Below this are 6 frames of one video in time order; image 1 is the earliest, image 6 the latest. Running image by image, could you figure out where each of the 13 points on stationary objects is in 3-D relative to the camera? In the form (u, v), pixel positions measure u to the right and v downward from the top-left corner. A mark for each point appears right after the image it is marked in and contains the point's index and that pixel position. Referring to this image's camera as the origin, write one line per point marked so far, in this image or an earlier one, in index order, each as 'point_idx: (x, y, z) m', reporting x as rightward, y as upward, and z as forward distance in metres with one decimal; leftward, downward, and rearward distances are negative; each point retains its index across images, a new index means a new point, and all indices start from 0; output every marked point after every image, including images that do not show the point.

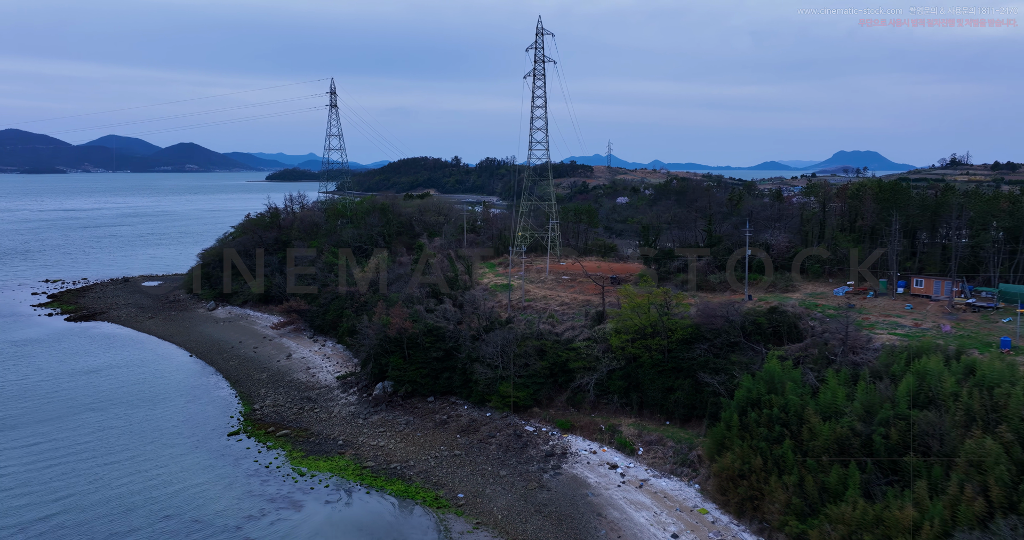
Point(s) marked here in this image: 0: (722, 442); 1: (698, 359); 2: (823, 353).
0: (+4.2, -3.5, +16.9) m
1: (+4.4, -2.1, +19.8) m
2: (+6.8, -1.8, +18.3) m
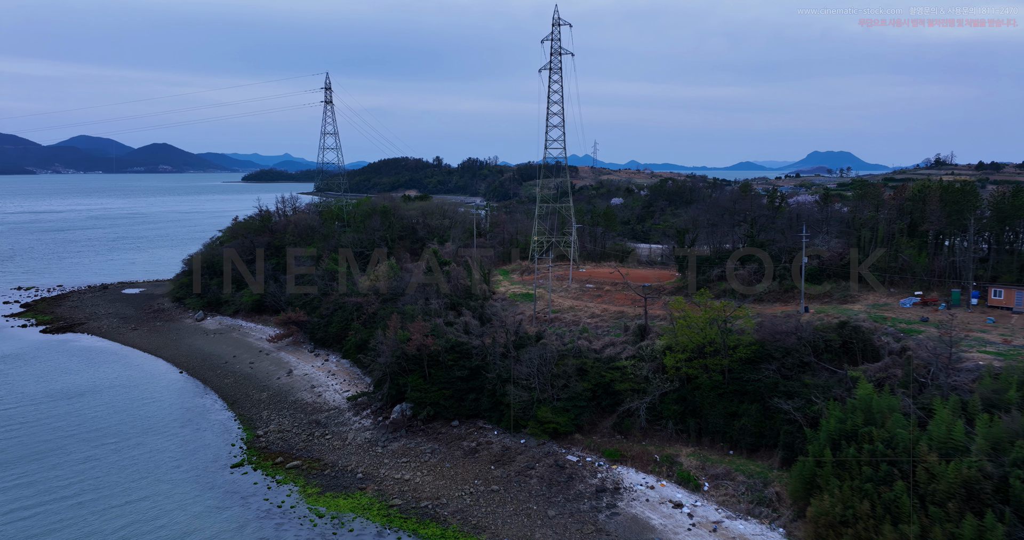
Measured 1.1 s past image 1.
0: (+5.3, -3.7, +14.8) m
1: (+5.3, -2.3, +17.6) m
2: (+7.8, -2.0, +16.3) m
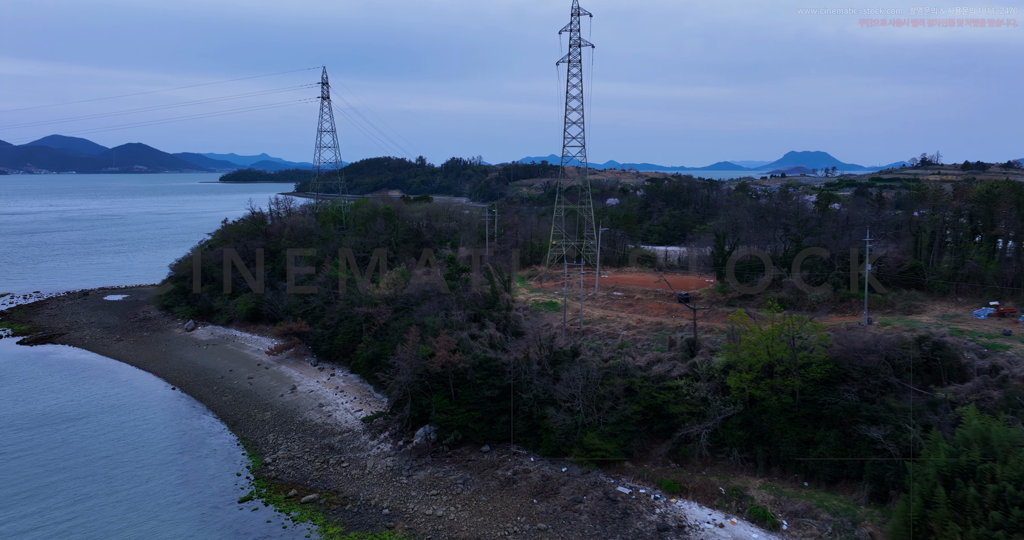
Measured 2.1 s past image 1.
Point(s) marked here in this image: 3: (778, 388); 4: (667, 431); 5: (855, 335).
0: (+6.3, -3.9, +12.9) m
1: (+6.2, -2.5, +15.8) m
2: (+8.7, -2.2, +14.5) m
3: (+5.2, -2.3, +16.7) m
4: (+3.2, -3.4, +17.6) m
5: (+7.2, -1.4, +17.7) m
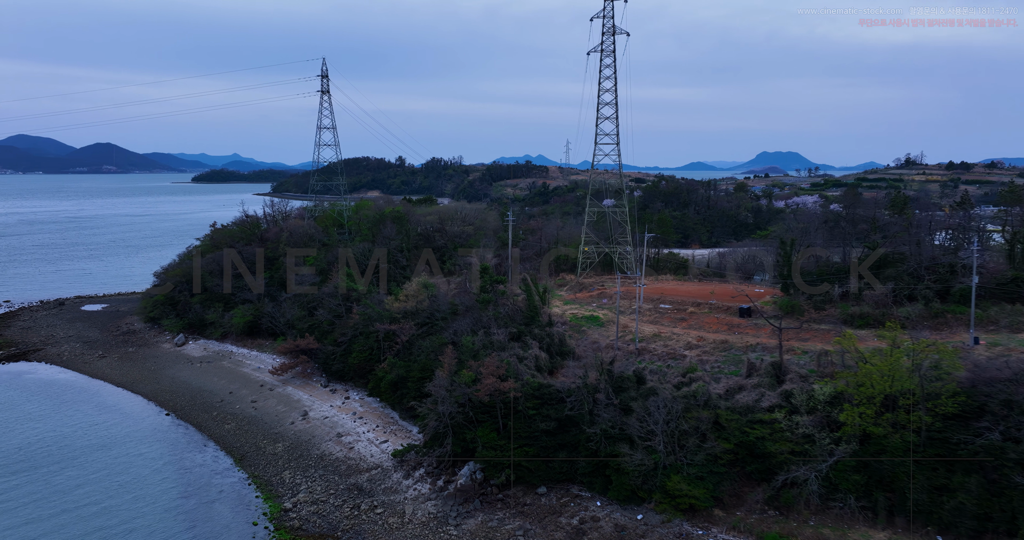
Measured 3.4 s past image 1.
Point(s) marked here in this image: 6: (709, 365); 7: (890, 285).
0: (+7.7, -4.1, +10.5) m
1: (+7.6, -2.8, +13.4) m
2: (+10.1, -2.5, +12.2) m
3: (+6.5, -2.6, +14.3) m
4: (+4.5, -3.6, +15.2) m
5: (+8.5, -1.6, +15.3) m
6: (+4.3, -2.1, +18.6) m
7: (+8.8, -0.3, +19.6) m
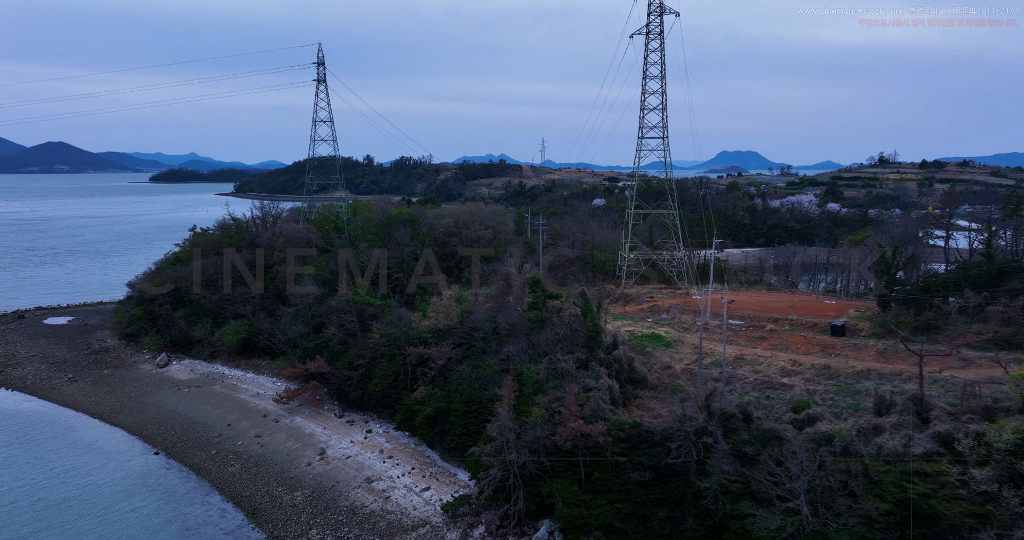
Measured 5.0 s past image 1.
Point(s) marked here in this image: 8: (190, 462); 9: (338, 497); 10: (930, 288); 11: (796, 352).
0: (+9.4, -4.4, +7.8) m
1: (+9.2, -3.0, +10.7) m
2: (+11.8, -2.7, +9.6) m
3: (+8.1, -2.9, +11.5) m
4: (+6.1, -3.9, +12.3) m
5: (+10.0, -1.9, +12.6) m
6: (+5.7, -2.4, +15.7) m
7: (+10.2, -0.6, +16.9) m
8: (-7.5, -4.5, +19.5) m
9: (-3.5, -4.6, +17.2) m
10: (+9.1, -0.4, +18.3) m
11: (+6.2, -1.8, +18.1) m
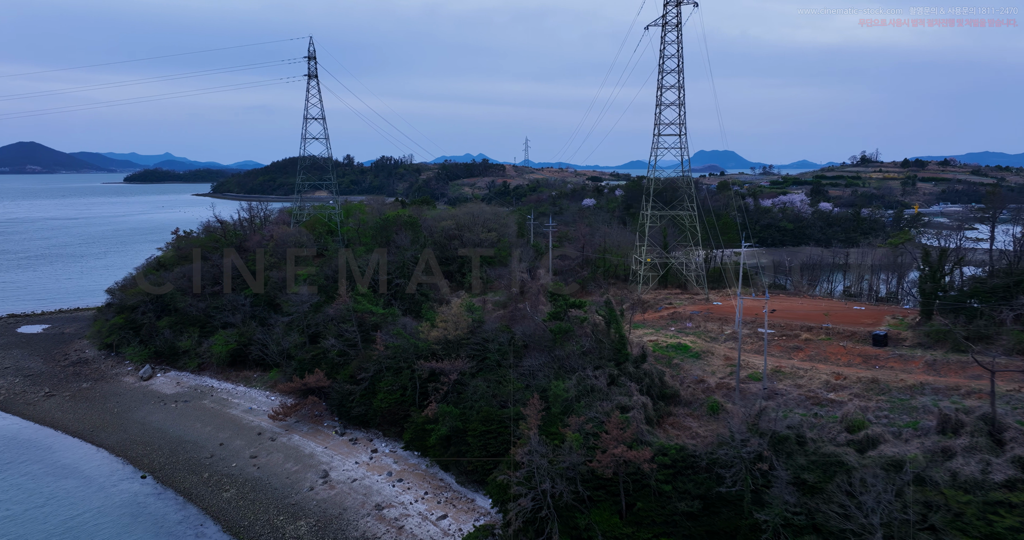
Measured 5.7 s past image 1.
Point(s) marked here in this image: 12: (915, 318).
0: (+10.1, -4.5, +6.7) m
1: (+9.8, -3.1, +9.5) m
2: (+12.4, -2.8, +8.5) m
3: (+8.7, -3.0, +10.3) m
4: (+6.6, -4.0, +11.1) m
5: (+10.6, -2.0, +11.5) m
6: (+6.2, -2.5, +14.4) m
7: (+10.6, -0.7, +15.8) m
8: (-7.1, -4.6, +18.0) m
9: (-3.1, -4.8, +15.7) m
10: (+9.5, -0.5, +17.1) m
11: (+6.6, -1.9, +16.8) m
12: (+8.7, -1.0, +18.8) m
